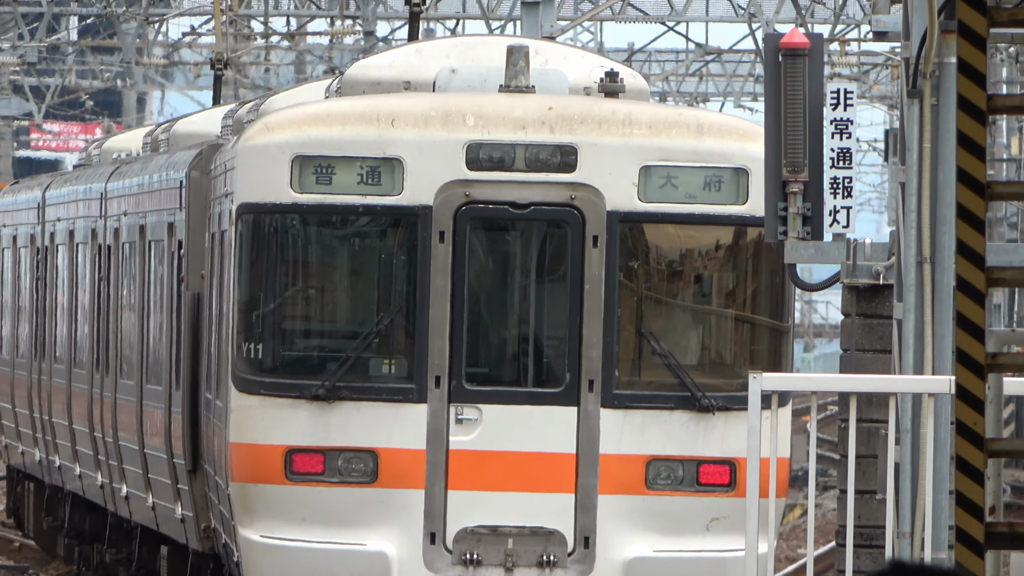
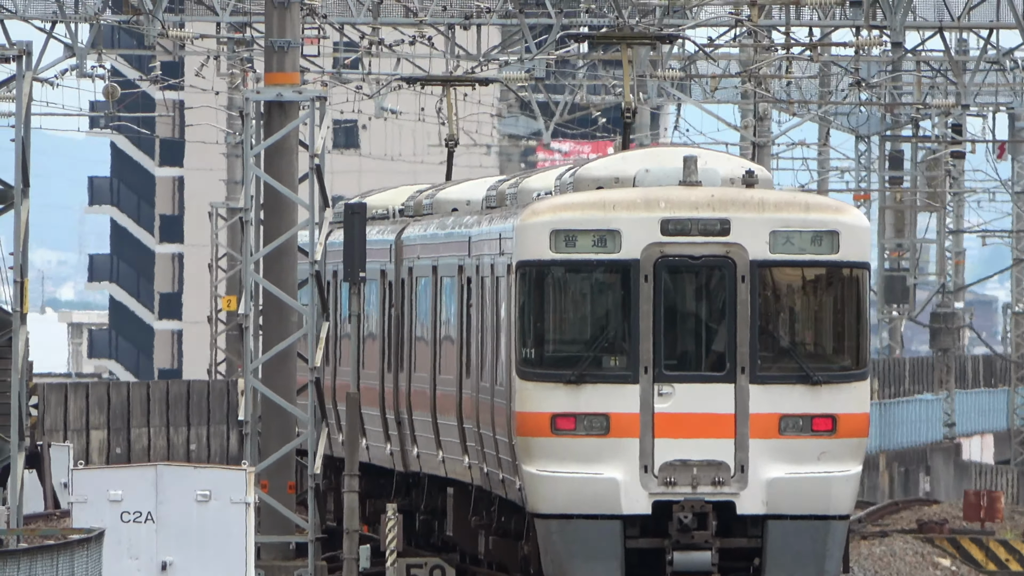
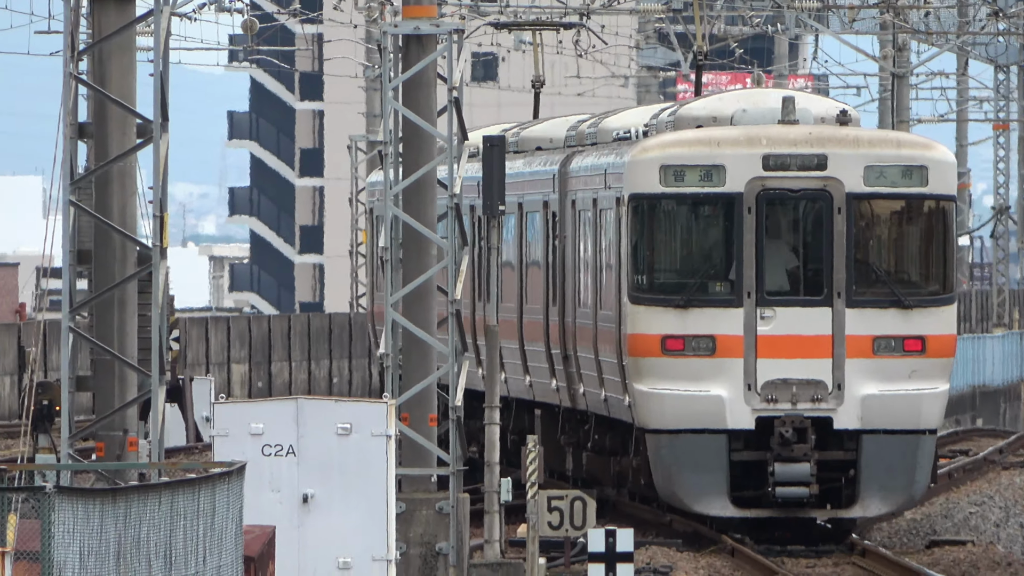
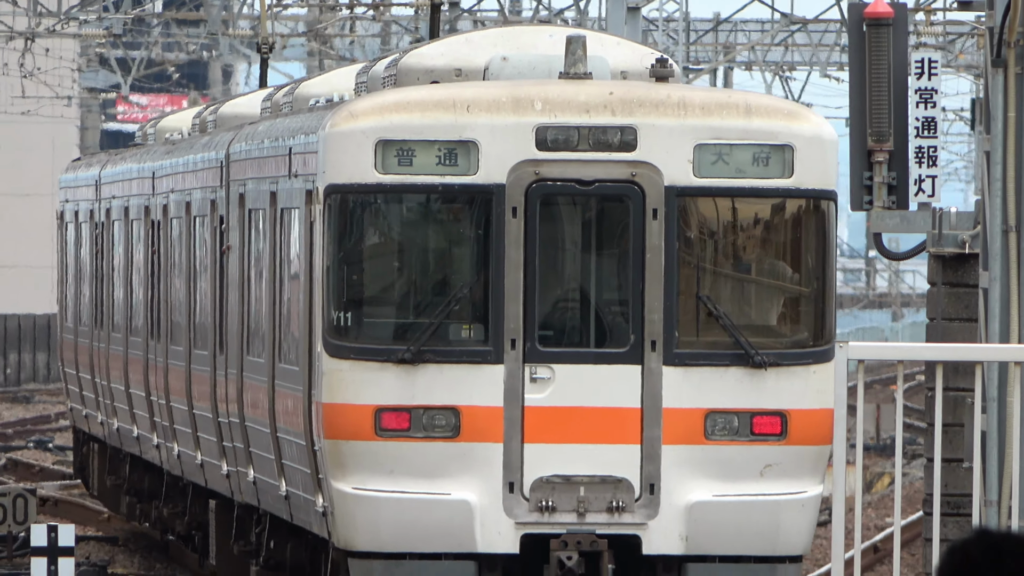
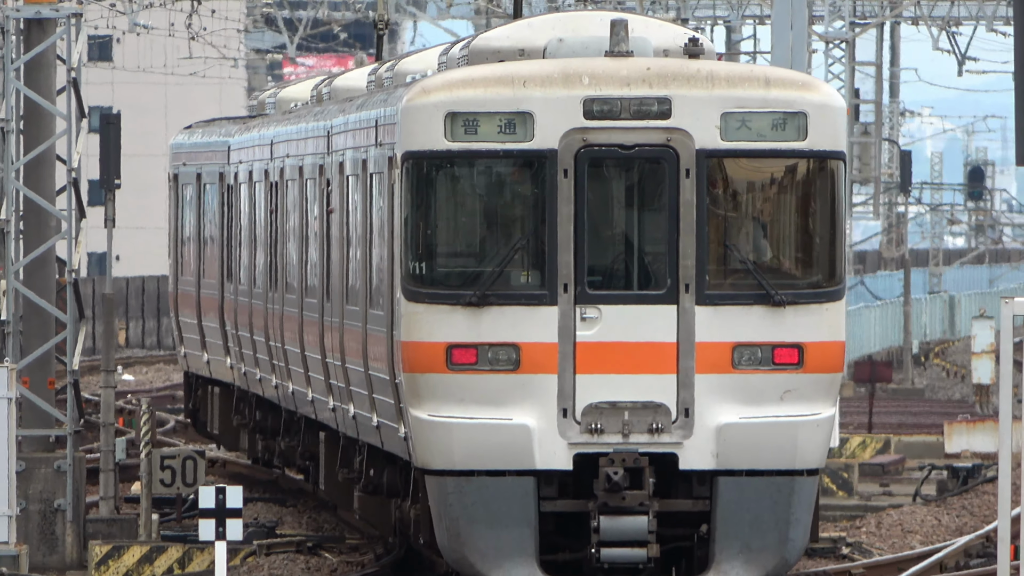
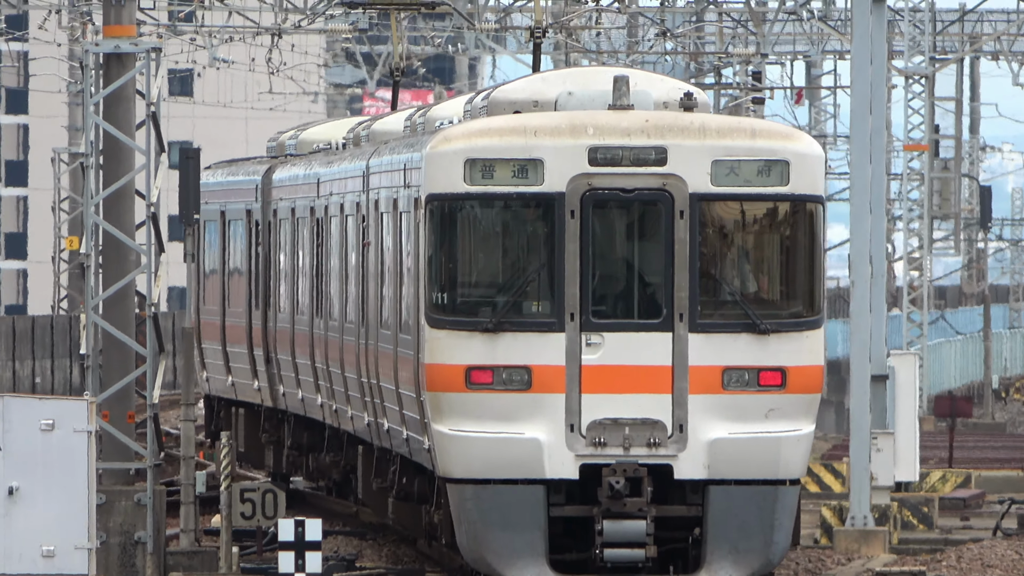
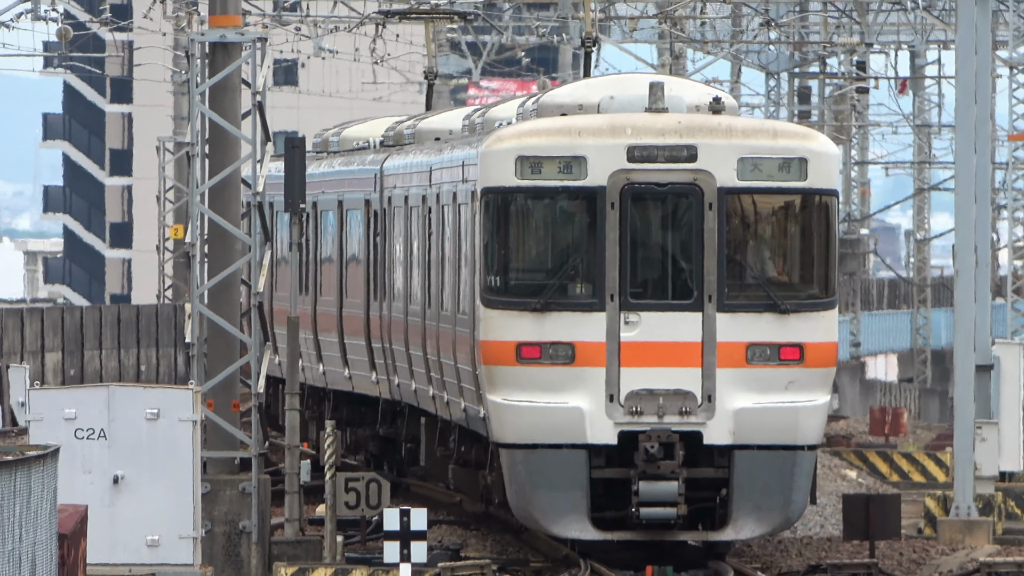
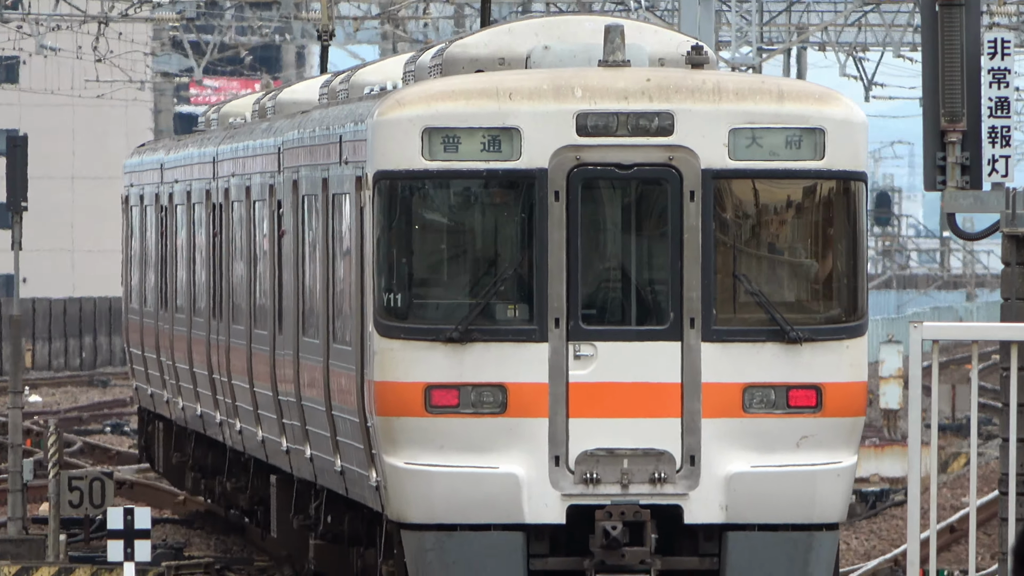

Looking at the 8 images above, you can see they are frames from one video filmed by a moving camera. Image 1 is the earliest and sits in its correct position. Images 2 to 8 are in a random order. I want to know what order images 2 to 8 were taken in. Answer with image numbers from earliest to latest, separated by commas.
4, 8, 5, 6, 7, 2, 3
